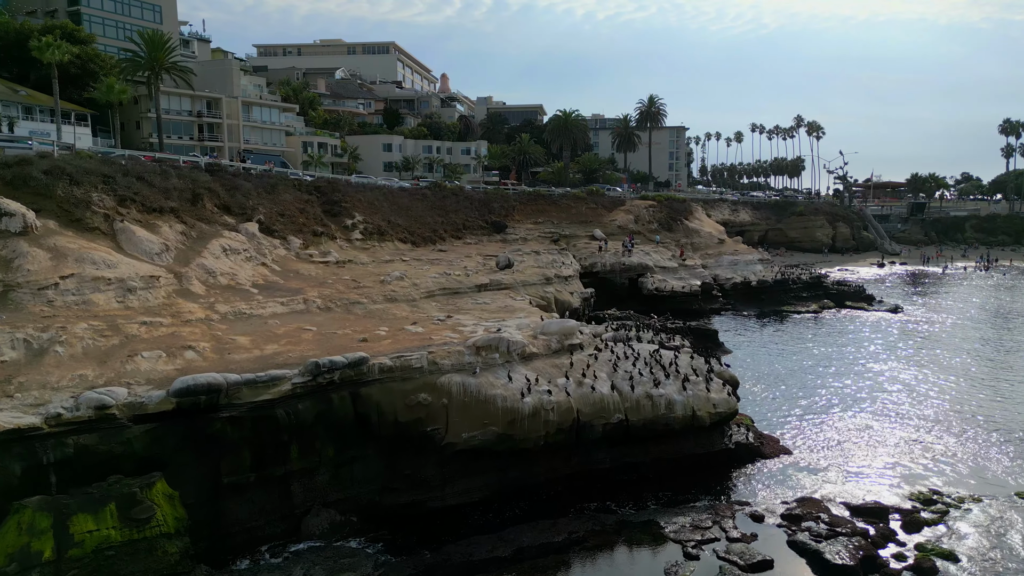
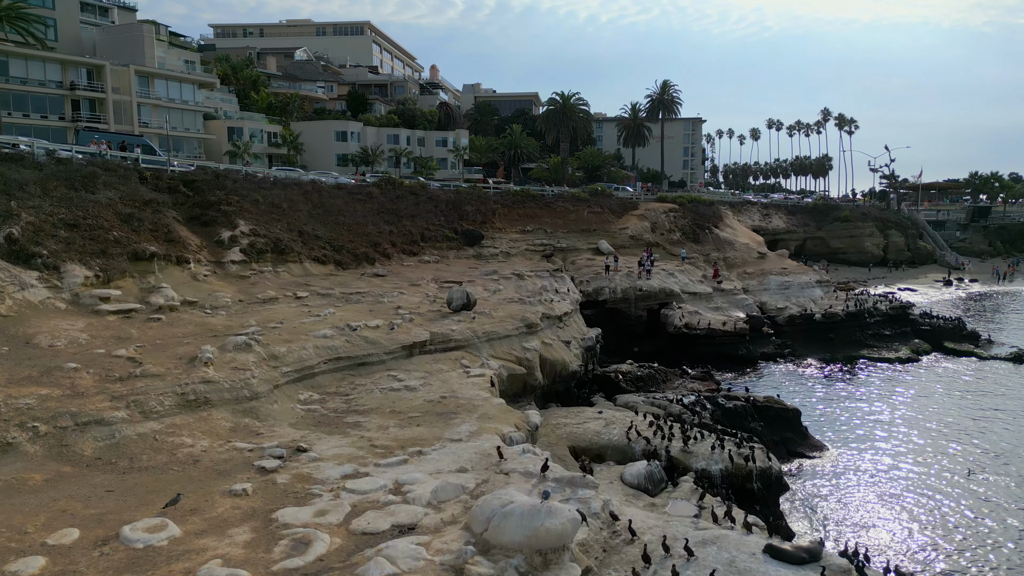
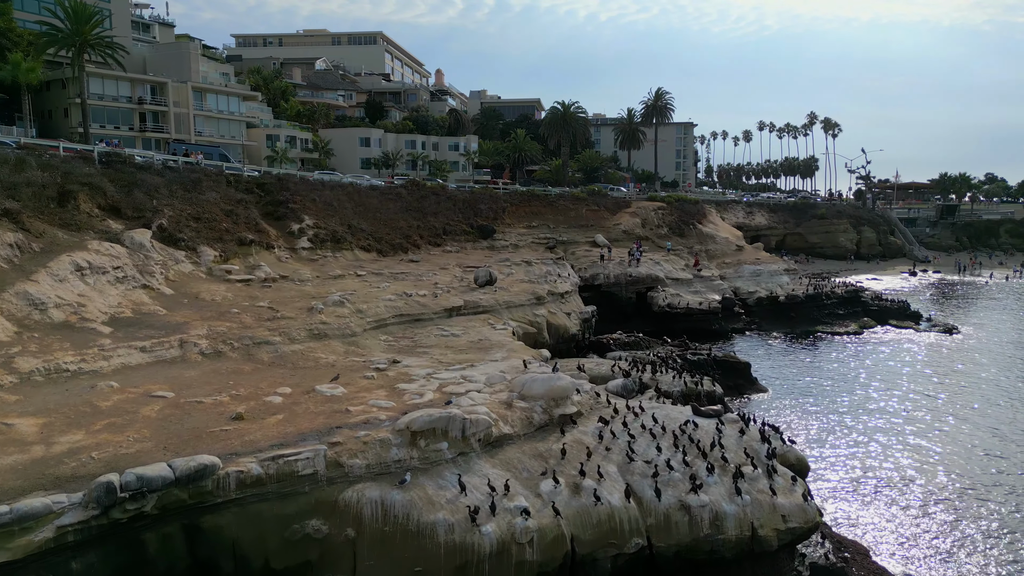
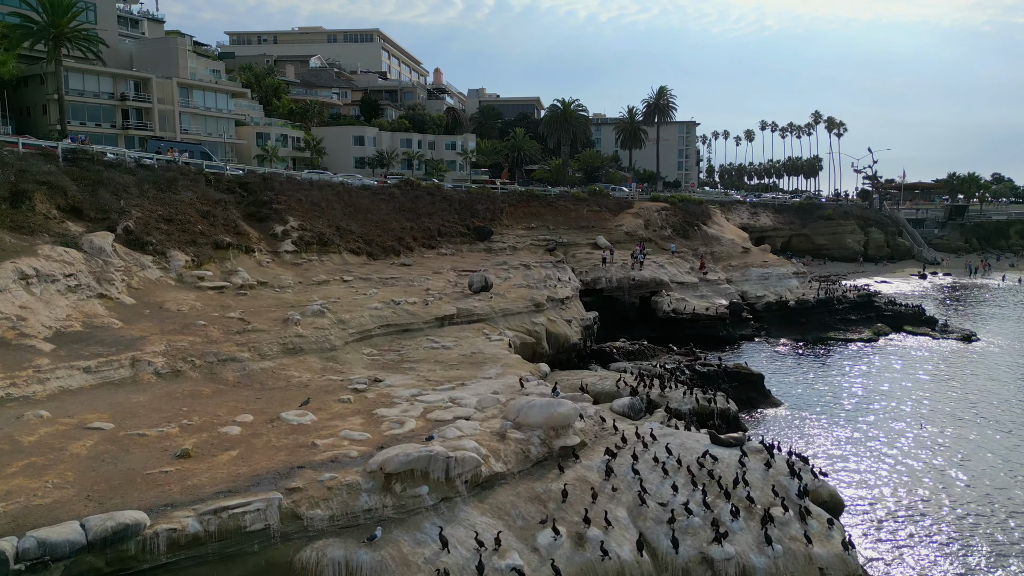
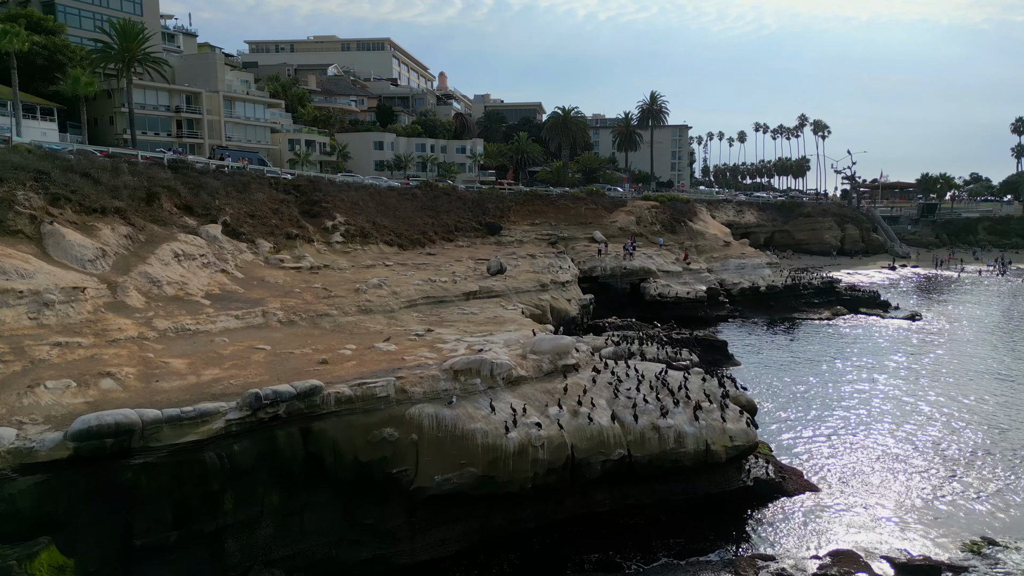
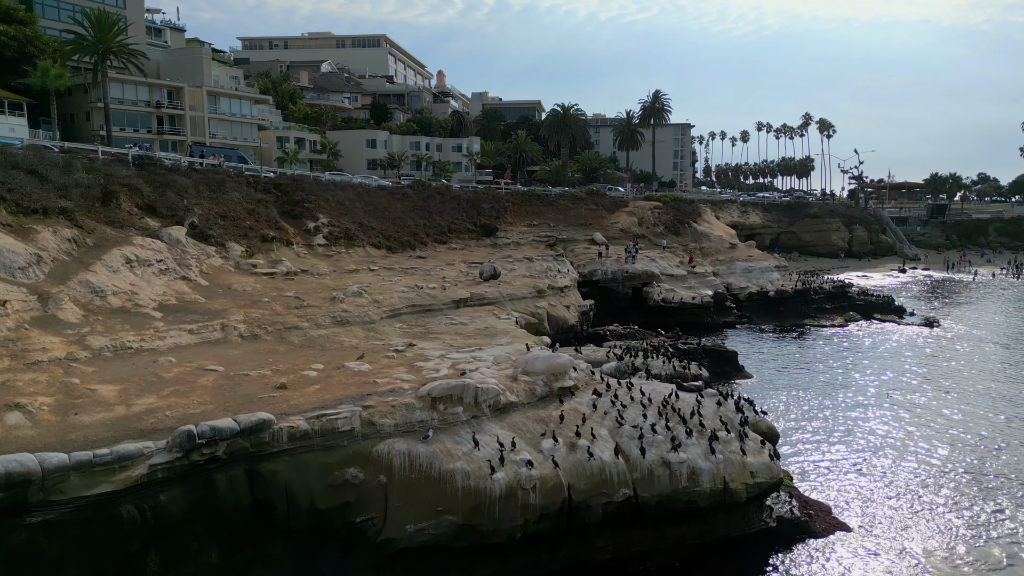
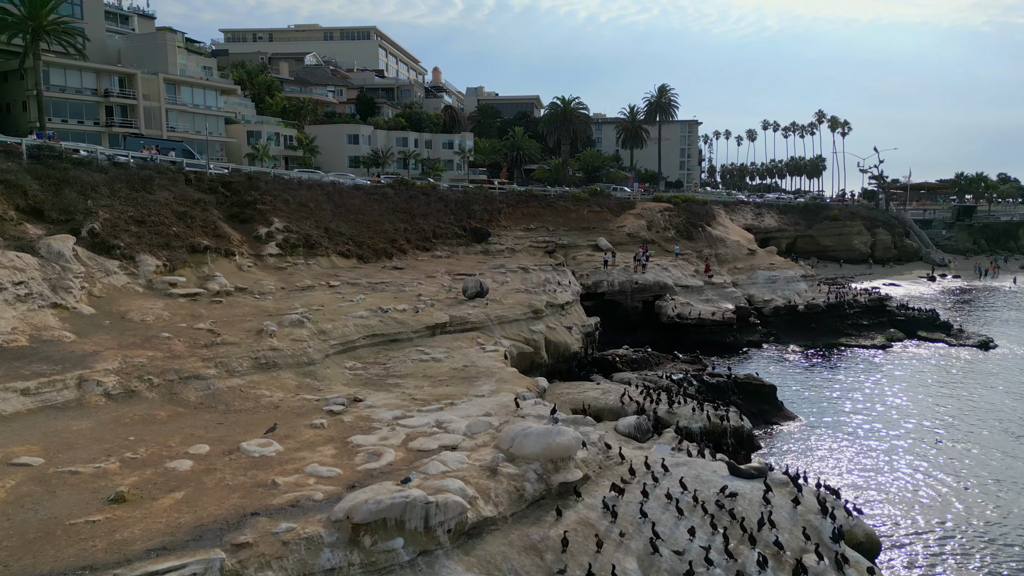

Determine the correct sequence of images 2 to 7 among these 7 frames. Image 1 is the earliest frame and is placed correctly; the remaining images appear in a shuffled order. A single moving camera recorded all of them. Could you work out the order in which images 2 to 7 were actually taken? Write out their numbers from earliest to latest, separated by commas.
5, 6, 3, 4, 7, 2
